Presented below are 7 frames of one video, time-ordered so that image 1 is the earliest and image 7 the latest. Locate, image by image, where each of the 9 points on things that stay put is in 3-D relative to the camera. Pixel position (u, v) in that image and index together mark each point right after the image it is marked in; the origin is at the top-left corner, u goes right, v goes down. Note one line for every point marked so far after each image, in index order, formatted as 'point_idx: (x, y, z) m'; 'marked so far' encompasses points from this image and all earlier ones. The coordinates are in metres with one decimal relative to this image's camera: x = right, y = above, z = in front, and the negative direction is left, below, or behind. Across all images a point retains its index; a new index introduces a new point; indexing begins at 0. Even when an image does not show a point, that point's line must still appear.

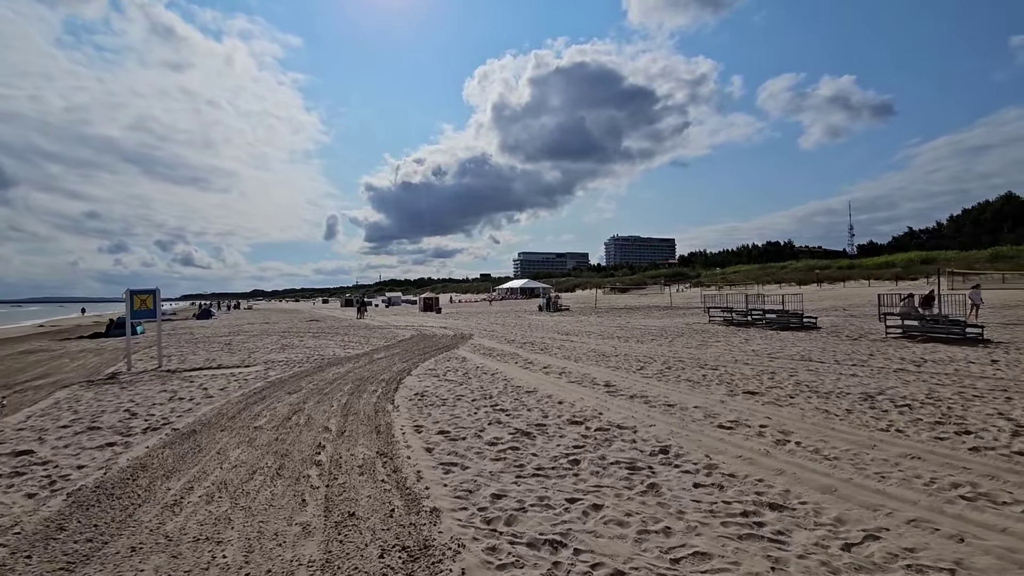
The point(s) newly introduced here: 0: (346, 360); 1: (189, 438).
0: (-4.9, -2.1, +15.1) m
1: (-4.2, -1.9, +6.7) m
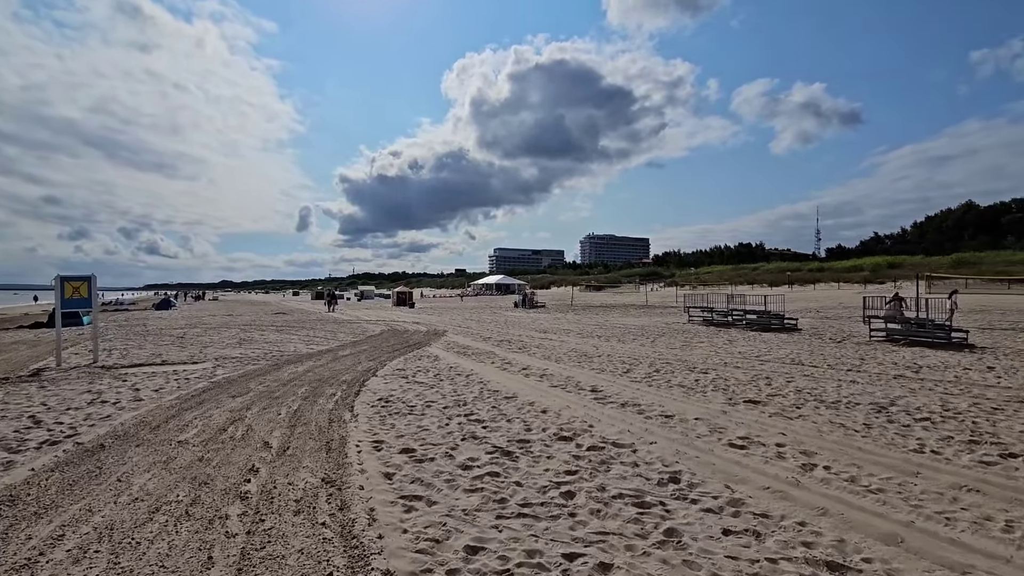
0: (-5.5, -1.9, +13.8) m
1: (-4.4, -1.8, +5.4) m
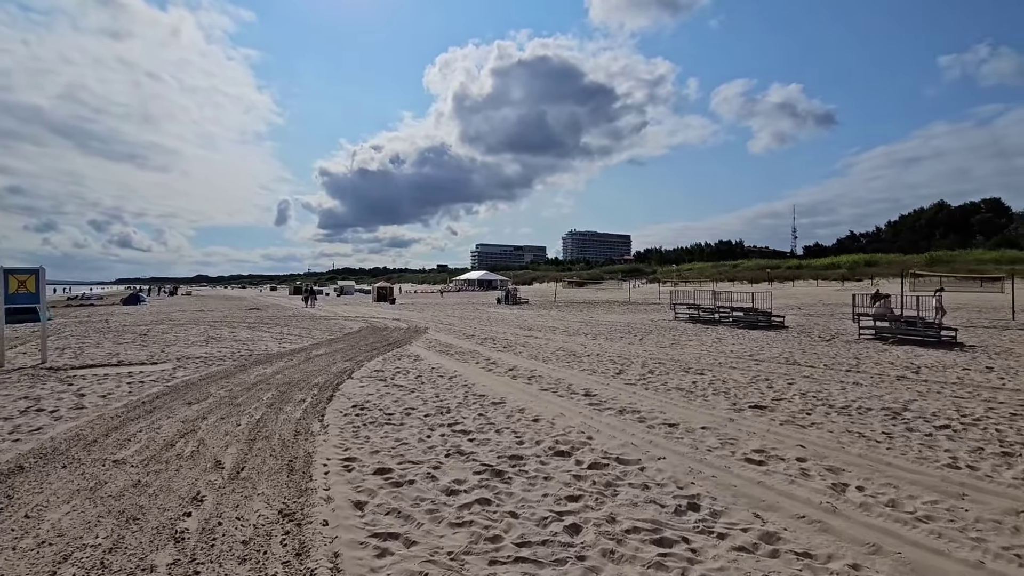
0: (-5.9, -1.7, +13.0) m
1: (-4.5, -1.7, +4.6) m
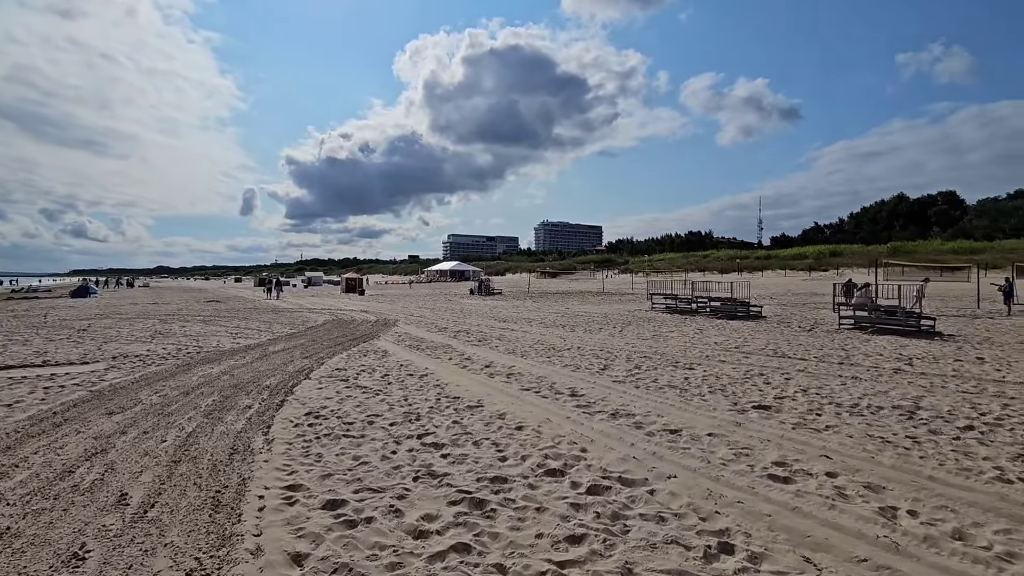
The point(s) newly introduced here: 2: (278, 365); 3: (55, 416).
0: (-6.4, -1.5, +11.7) m
1: (-4.6, -1.6, +3.4) m
2: (-4.7, -1.6, +10.3) m
3: (-5.7, -1.6, +6.5) m
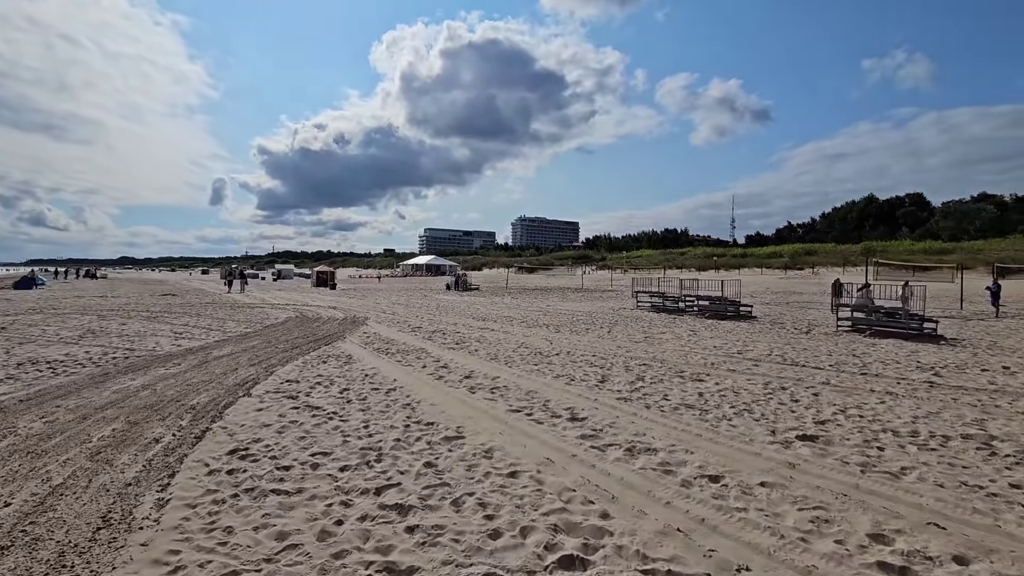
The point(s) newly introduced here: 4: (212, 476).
0: (-6.8, -1.4, +10.0) m
1: (-4.6, -1.6, +1.8) m
2: (-5.0, -1.5, +8.7) m
3: (-5.8, -1.6, +4.8) m
4: (-2.5, -1.6, +4.4) m
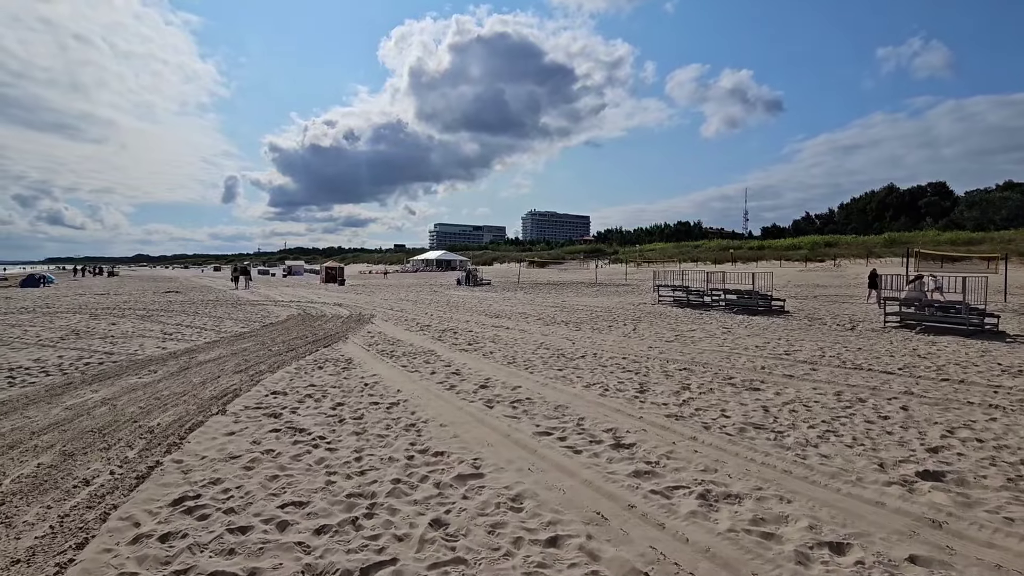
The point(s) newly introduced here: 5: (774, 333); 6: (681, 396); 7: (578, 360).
0: (-6.4, -1.4, +8.9) m
1: (-4.4, -1.6, +0.6) m
2: (-4.7, -1.4, +7.5) m
3: (-5.6, -1.5, +3.6) m
4: (-2.3, -1.6, +3.2) m
5: (+7.4, -1.2, +14.4) m
6: (+2.3, -1.5, +7.1) m
7: (+1.3, -1.4, +9.8) m
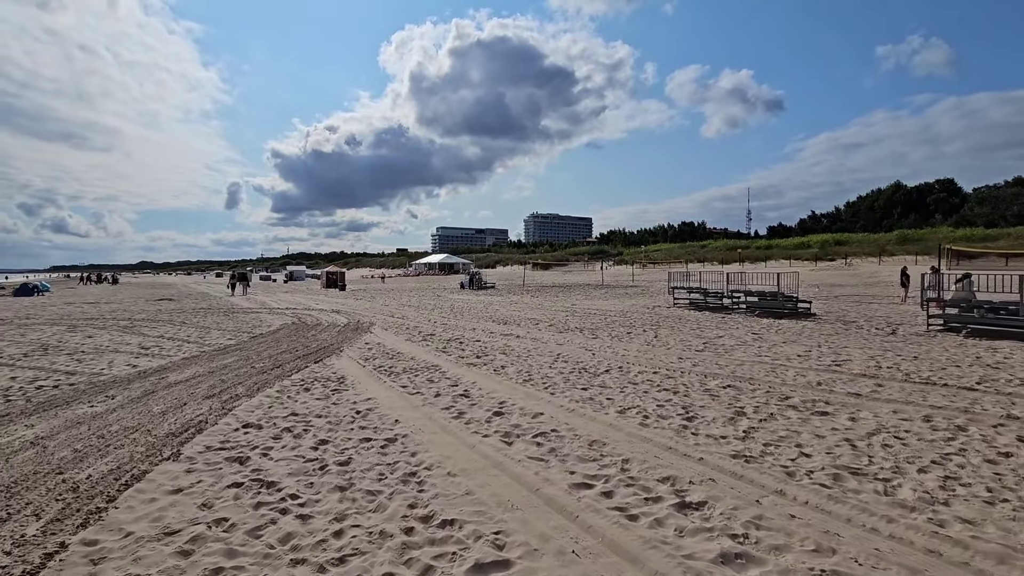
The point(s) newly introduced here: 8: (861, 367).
0: (-6.2, -1.5, +7.7) m
1: (-4.2, -1.7, -0.6) m
2: (-4.4, -1.6, +6.3) m
3: (-5.3, -1.7, +2.4) m
4: (-2.1, -1.6, +1.9) m
5: (+7.7, -1.3, +13.2) m
6: (+2.6, -1.5, +5.8) m
7: (+1.5, -1.5, +8.6) m
8: (+6.4, -1.4, +9.4) m
